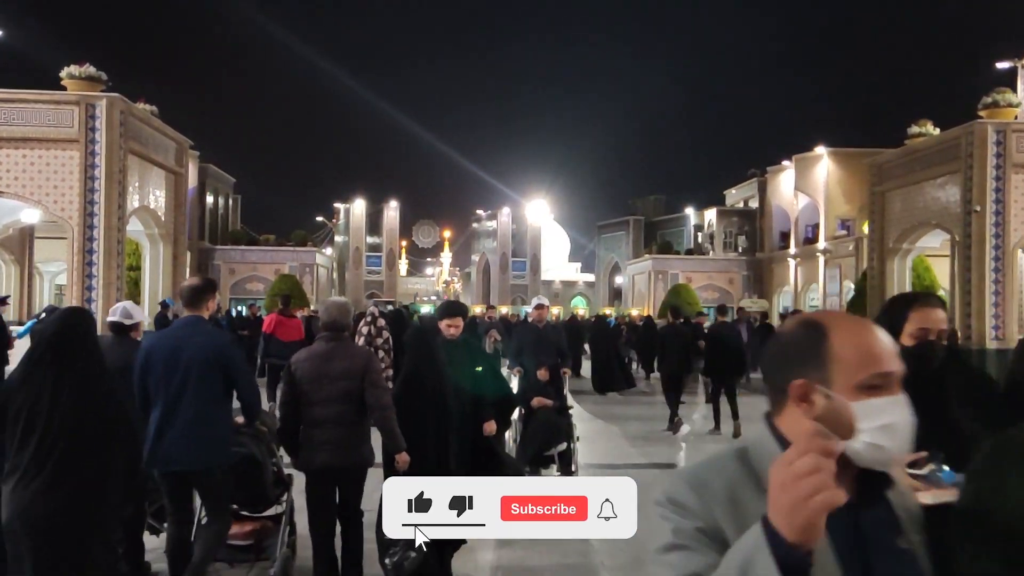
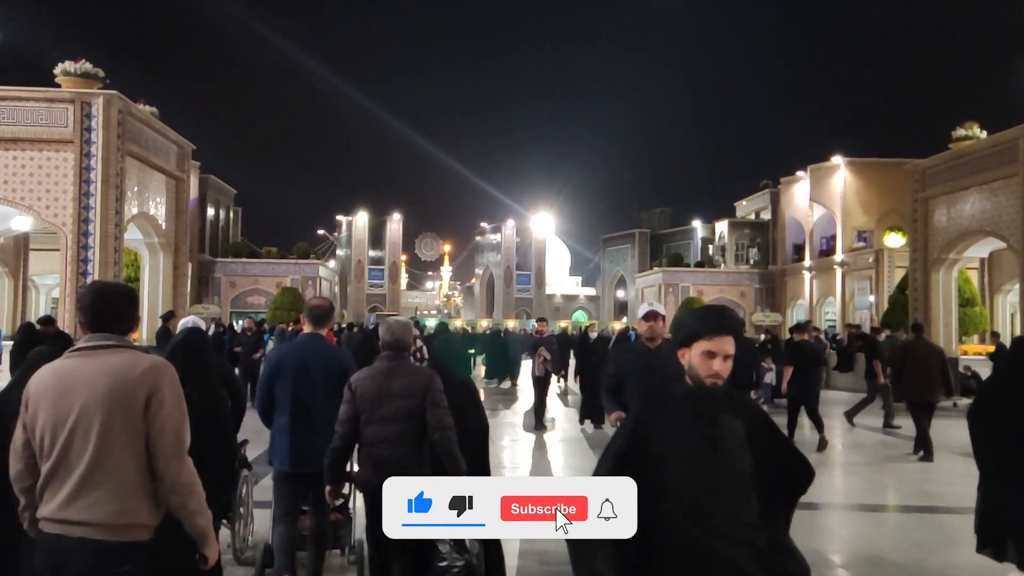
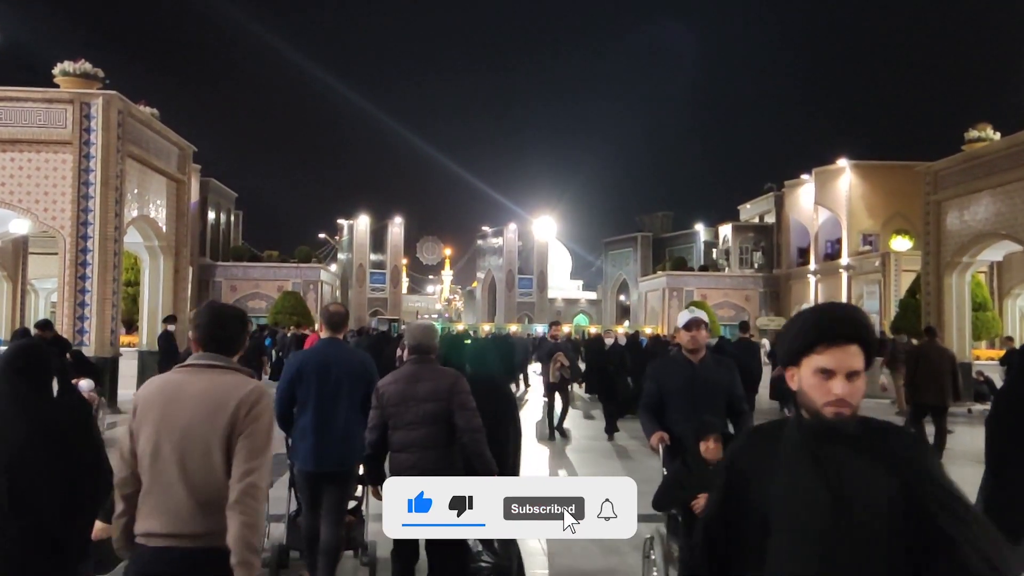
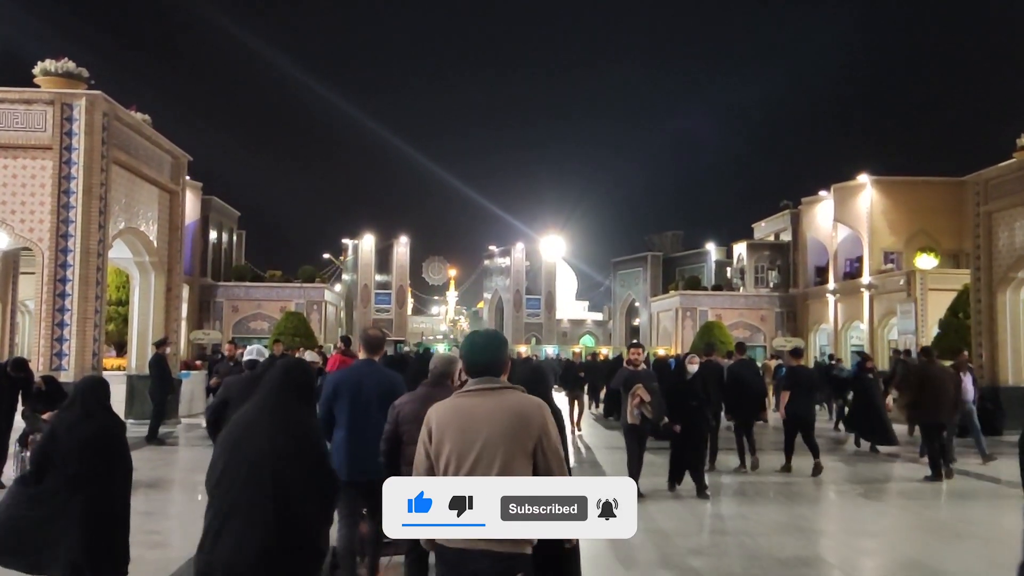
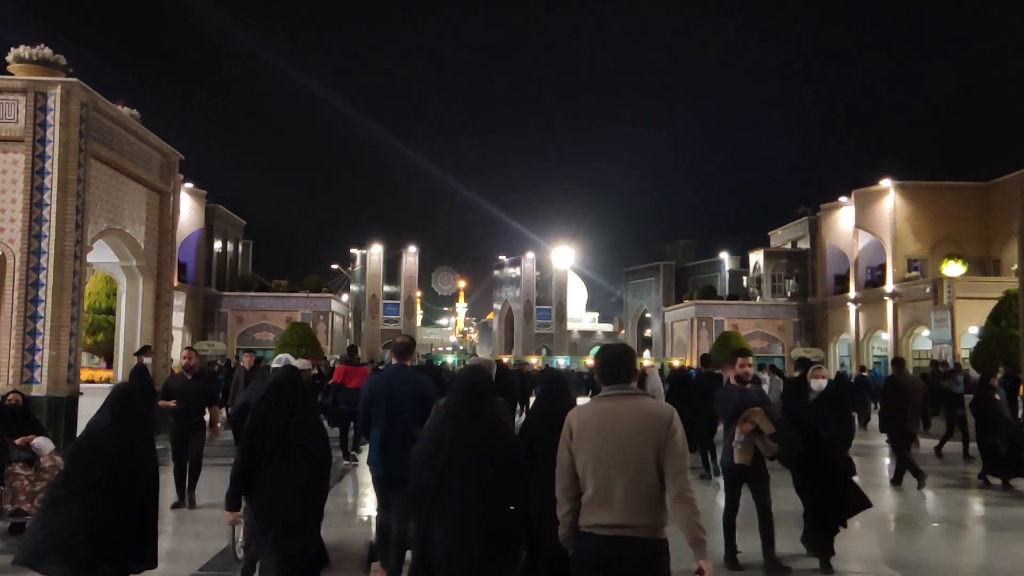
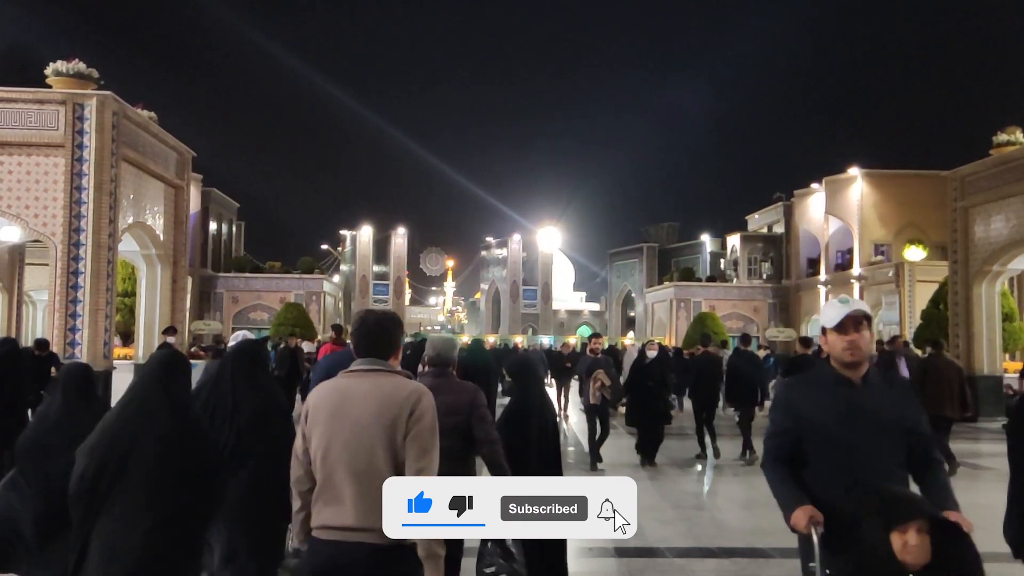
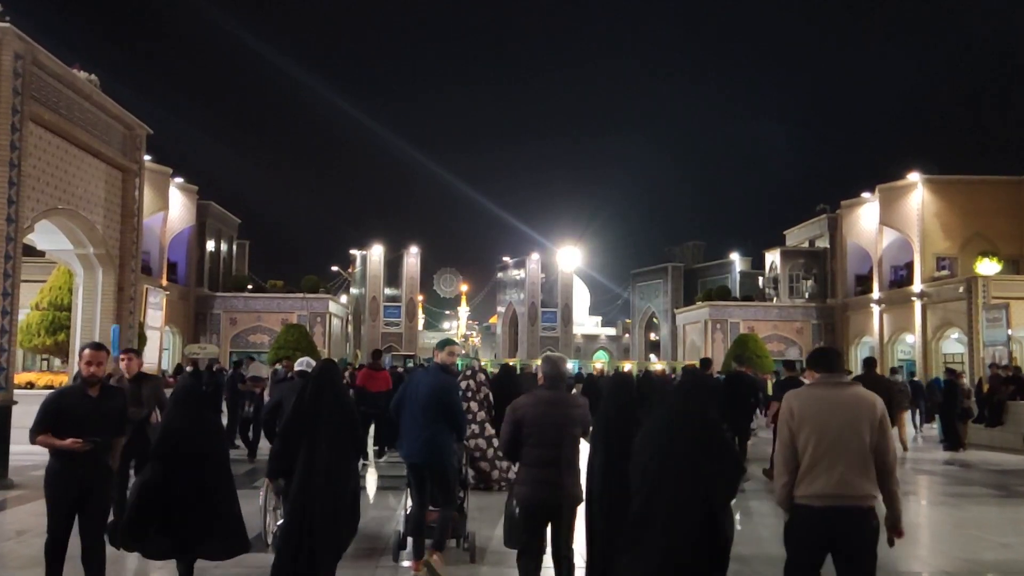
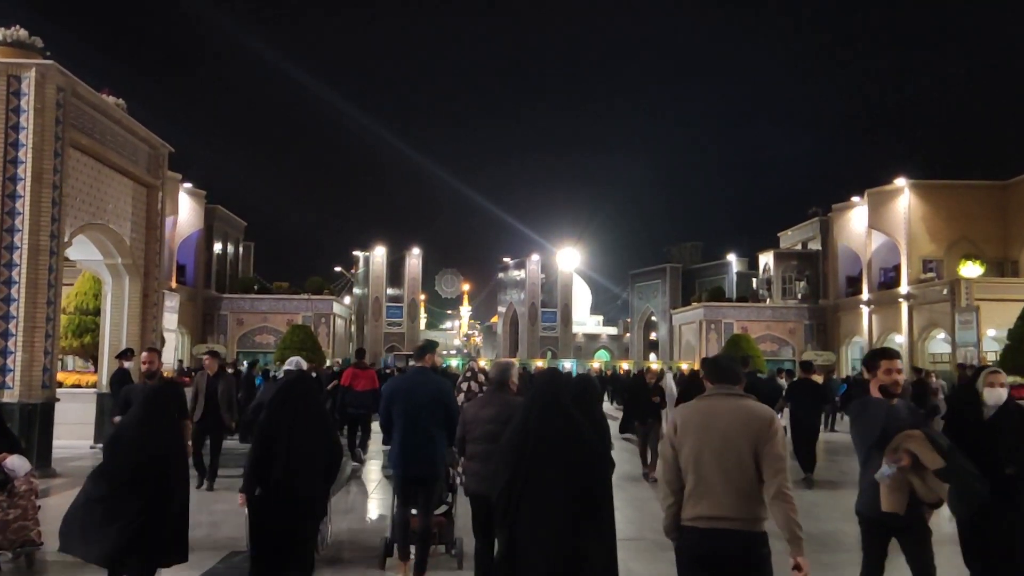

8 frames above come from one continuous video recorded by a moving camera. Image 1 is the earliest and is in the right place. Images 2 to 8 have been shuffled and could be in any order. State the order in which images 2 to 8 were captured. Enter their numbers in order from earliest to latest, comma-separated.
2, 3, 6, 4, 5, 8, 7
